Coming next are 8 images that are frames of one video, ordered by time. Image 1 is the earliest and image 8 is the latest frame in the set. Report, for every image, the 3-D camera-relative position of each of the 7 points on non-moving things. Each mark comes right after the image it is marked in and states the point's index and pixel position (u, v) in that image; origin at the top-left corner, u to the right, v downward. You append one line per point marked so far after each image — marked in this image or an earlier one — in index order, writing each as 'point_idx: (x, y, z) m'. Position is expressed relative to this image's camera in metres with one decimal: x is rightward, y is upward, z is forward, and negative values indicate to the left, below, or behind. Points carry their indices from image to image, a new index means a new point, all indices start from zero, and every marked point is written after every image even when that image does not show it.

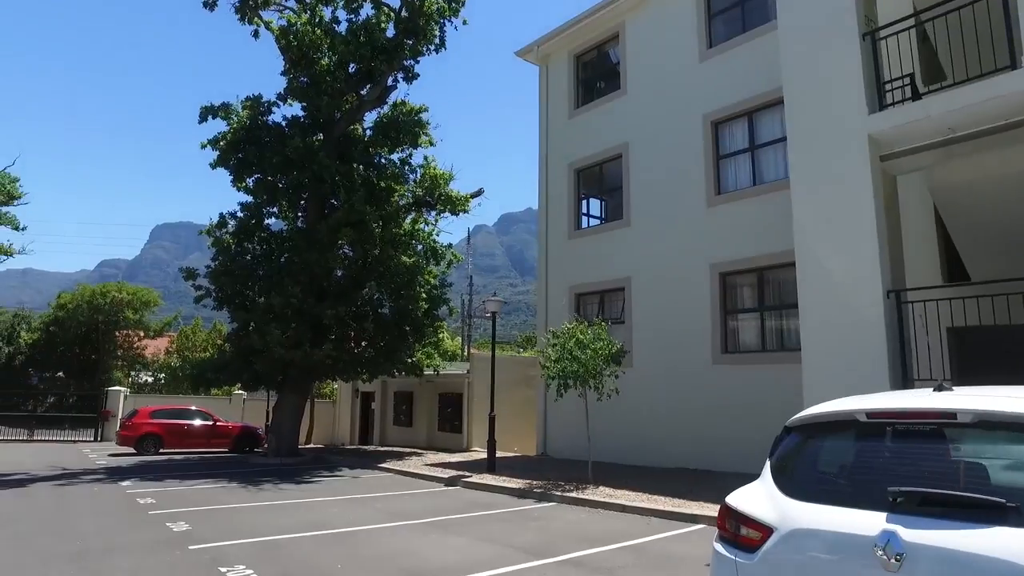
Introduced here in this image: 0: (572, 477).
0: (+1.2, -3.6, +13.0) m
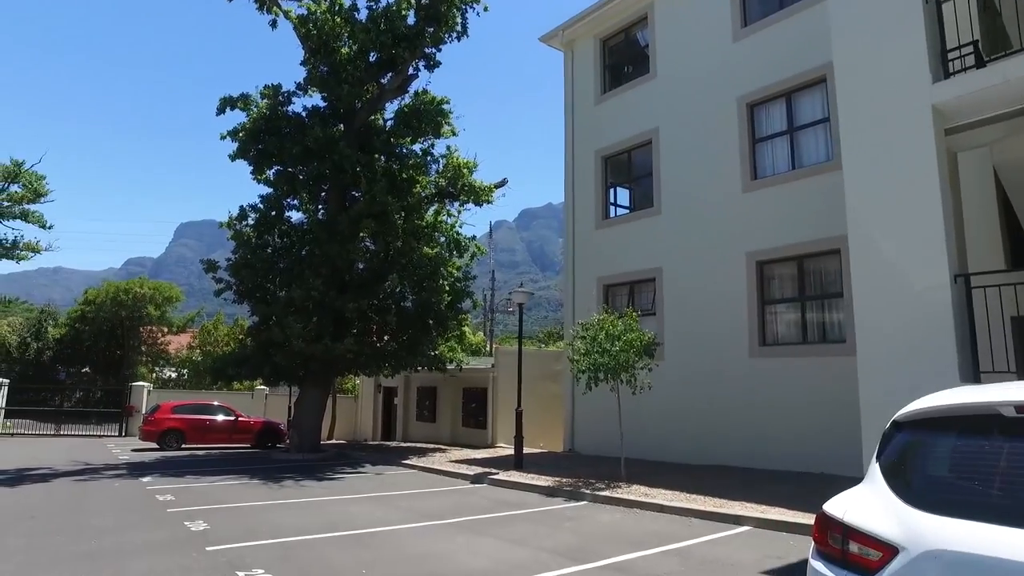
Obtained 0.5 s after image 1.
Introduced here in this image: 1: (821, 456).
0: (+1.7, -3.4, +12.5) m
1: (+5.5, -3.0, +12.1) m
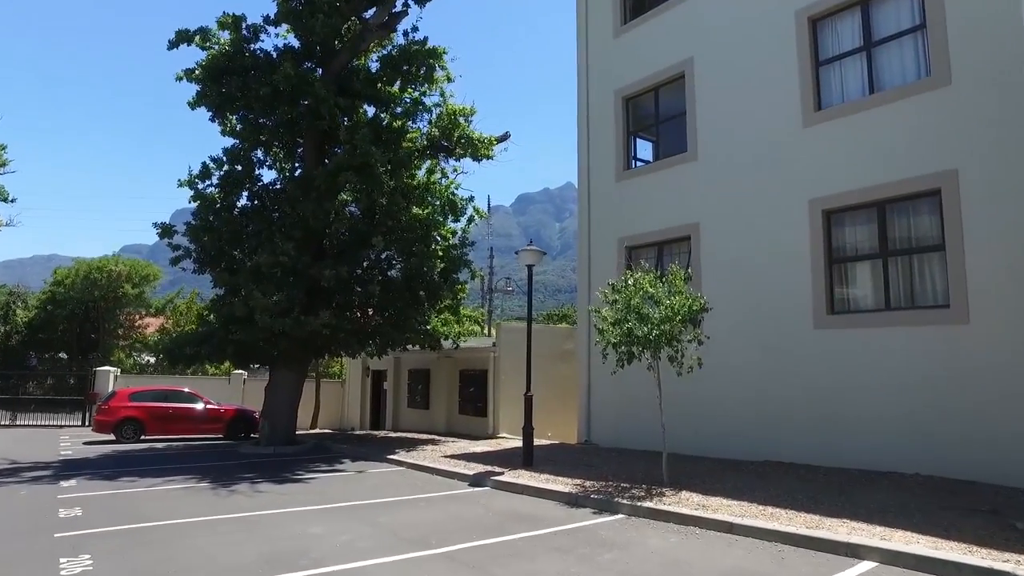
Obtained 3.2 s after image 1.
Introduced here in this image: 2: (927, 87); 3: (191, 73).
0: (+1.8, -2.7, +9.9) m
1: (+5.6, -2.3, +9.5) m
2: (+6.0, +2.9, +10.0) m
3: (-7.8, +5.2, +16.7) m
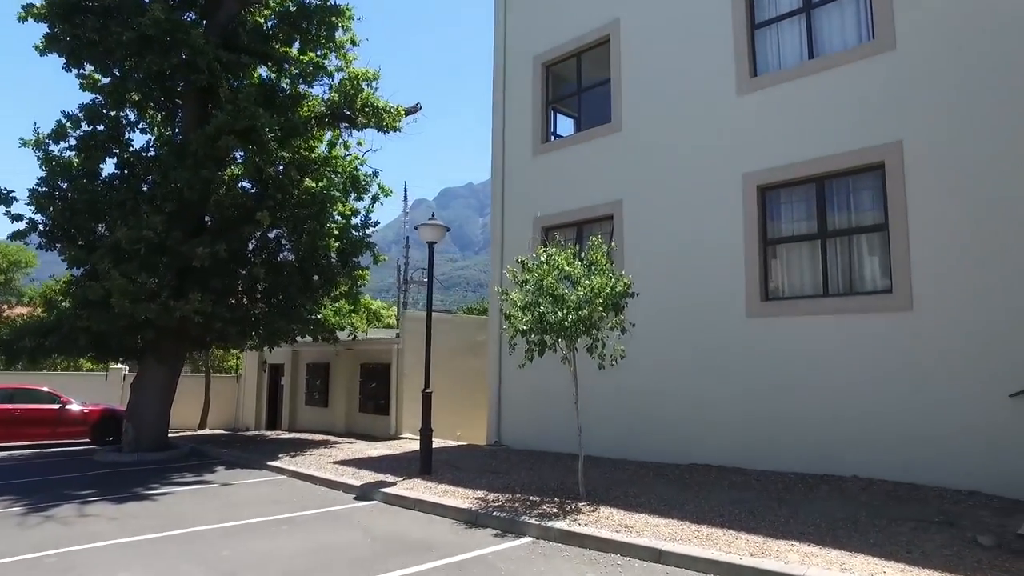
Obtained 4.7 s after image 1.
0: (+0.5, -2.5, +8.6) m
1: (+4.3, -2.1, +8.6) m
2: (+4.7, +3.1, +9.0) m
3: (-9.7, +5.6, +14.1) m
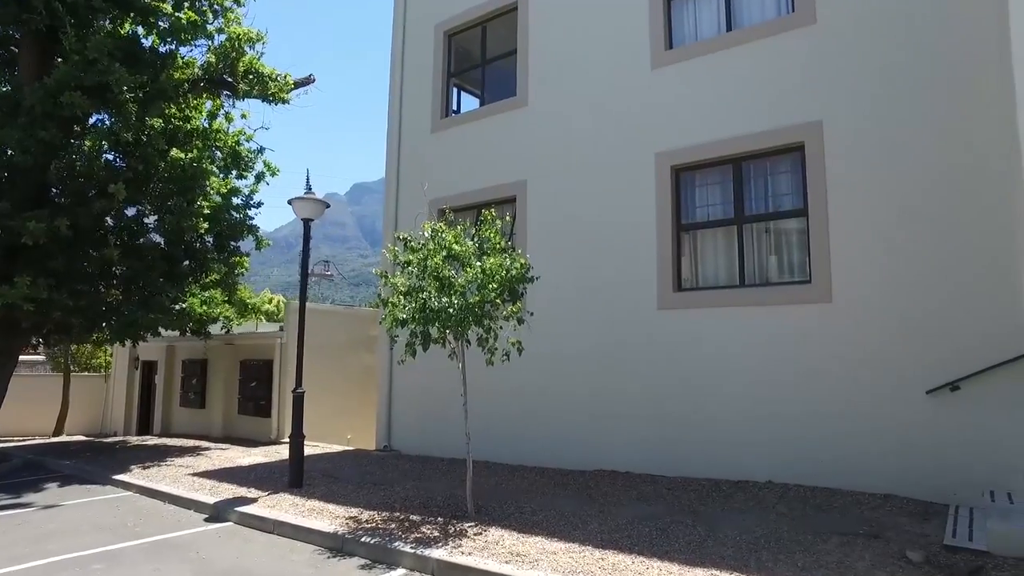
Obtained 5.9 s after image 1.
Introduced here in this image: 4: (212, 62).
0: (-0.8, -2.3, +7.4) m
1: (+3.0, -1.9, +7.9) m
2: (+3.4, +3.2, +8.4) m
3: (-11.5, +6.0, +11.6) m
4: (-6.3, +4.7, +14.5) m
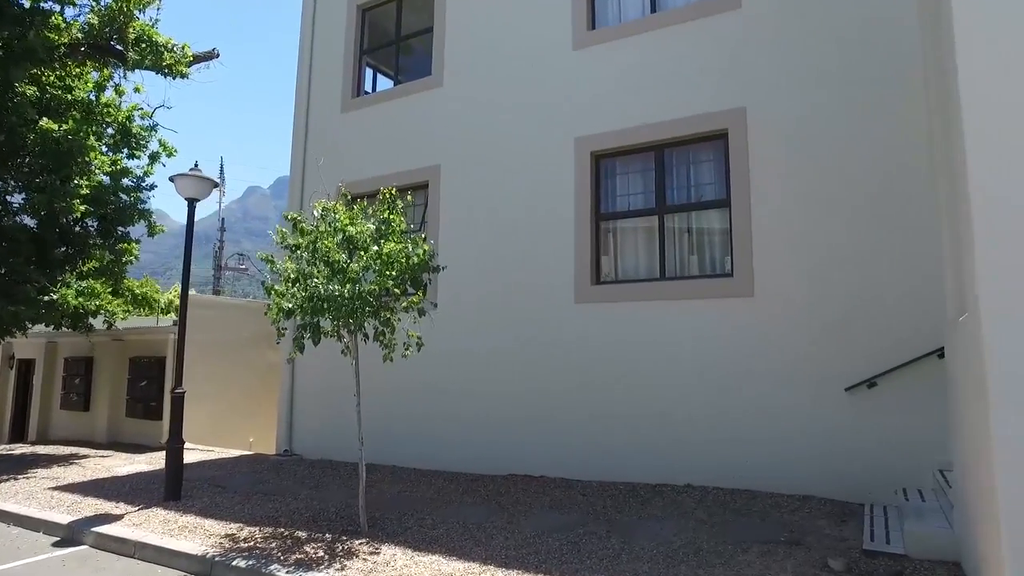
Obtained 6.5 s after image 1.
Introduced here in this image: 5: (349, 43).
0: (-1.8, -2.2, +6.7) m
1: (+1.9, -1.9, +7.5) m
2: (+2.4, +3.3, +8.1) m
3: (-12.8, +6.2, +9.7) m
4: (-7.9, +4.9, +13.1) m
5: (-2.8, +4.2, +11.7) m
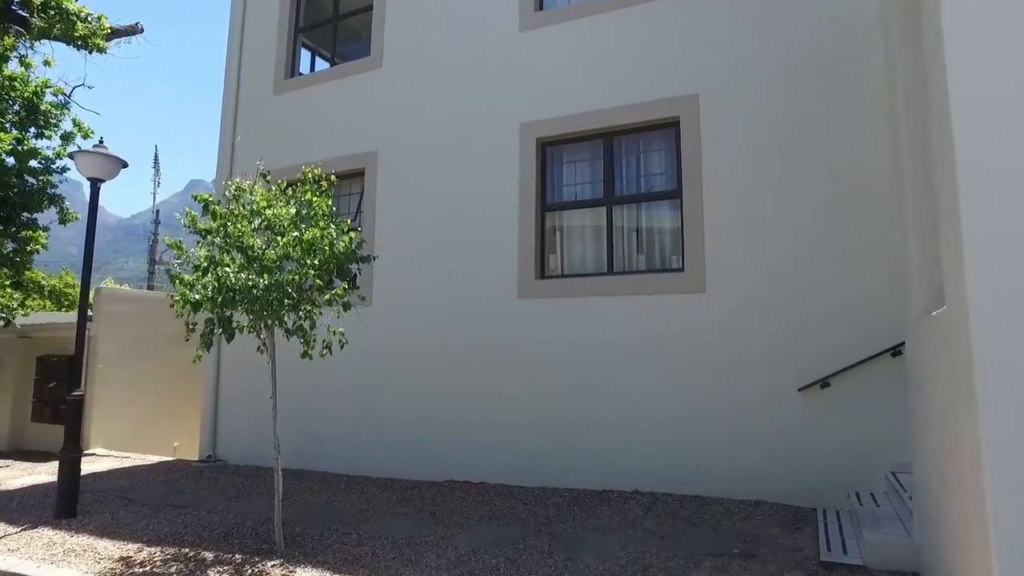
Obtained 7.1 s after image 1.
0: (-2.3, -2.1, +6.0) m
1: (+1.3, -1.8, +7.2) m
2: (+1.8, +3.4, +7.7) m
3: (-13.5, +6.4, +8.2) m
4: (-8.9, +5.1, +12.0) m
5: (-3.7, +4.3, +10.9) m
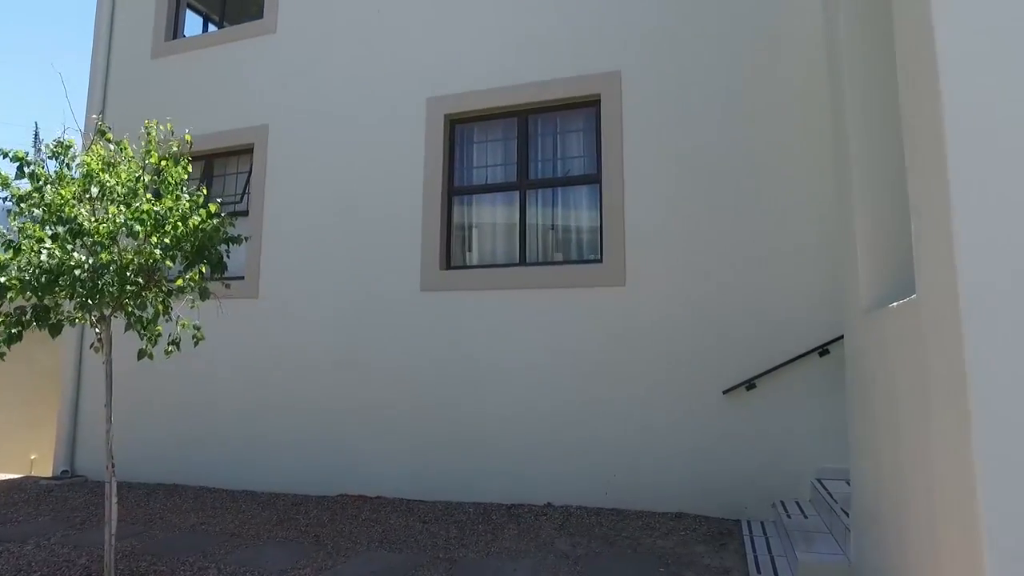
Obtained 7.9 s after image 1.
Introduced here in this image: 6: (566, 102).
0: (-3.1, -2.0, +4.9) m
1: (+0.4, -1.7, +6.5) m
2: (+0.8, +3.4, +7.1) m
3: (-14.3, +6.6, +5.8) m
4: (-10.2, +5.3, +10.1) m
5: (-4.9, +4.4, +9.7) m
6: (+0.6, +1.9, +7.0) m
